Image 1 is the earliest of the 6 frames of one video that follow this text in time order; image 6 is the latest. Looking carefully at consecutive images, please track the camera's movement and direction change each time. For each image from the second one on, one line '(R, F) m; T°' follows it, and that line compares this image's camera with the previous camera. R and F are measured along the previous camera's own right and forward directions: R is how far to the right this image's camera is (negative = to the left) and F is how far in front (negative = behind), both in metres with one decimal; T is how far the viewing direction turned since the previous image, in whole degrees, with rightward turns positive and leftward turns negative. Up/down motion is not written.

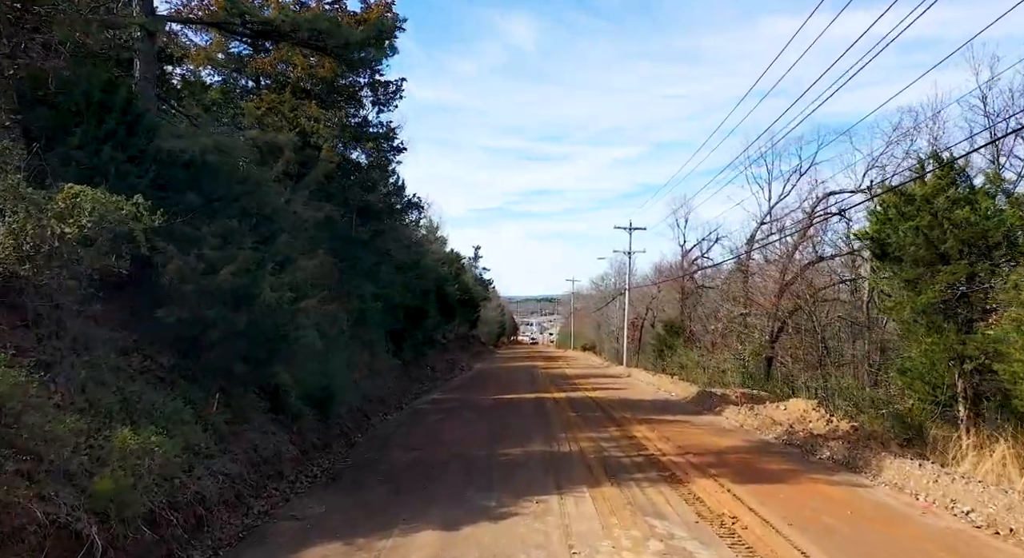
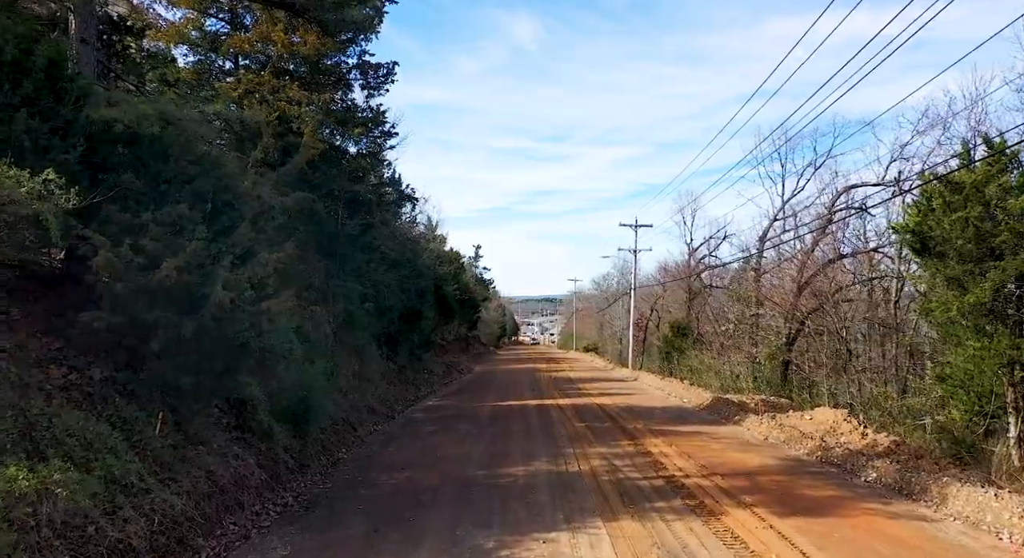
(0.0, +1.7) m; 0°
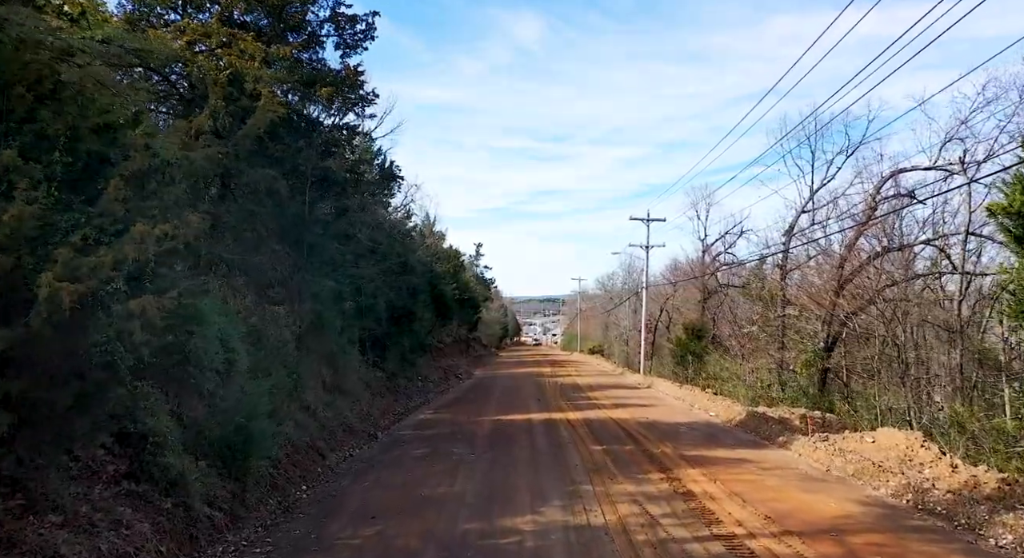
(0.0, +3.1) m; 0°
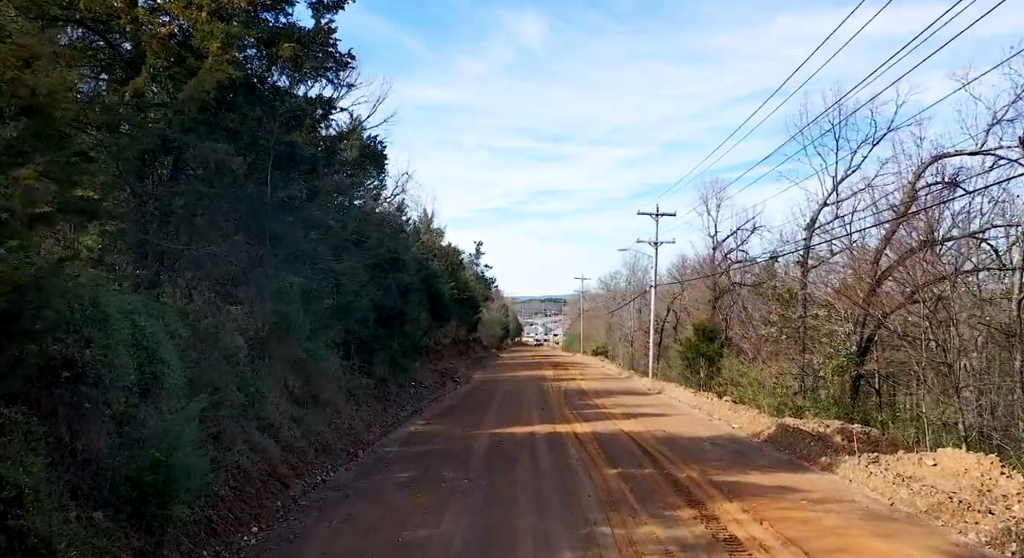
(0.0, +2.3) m; 0°
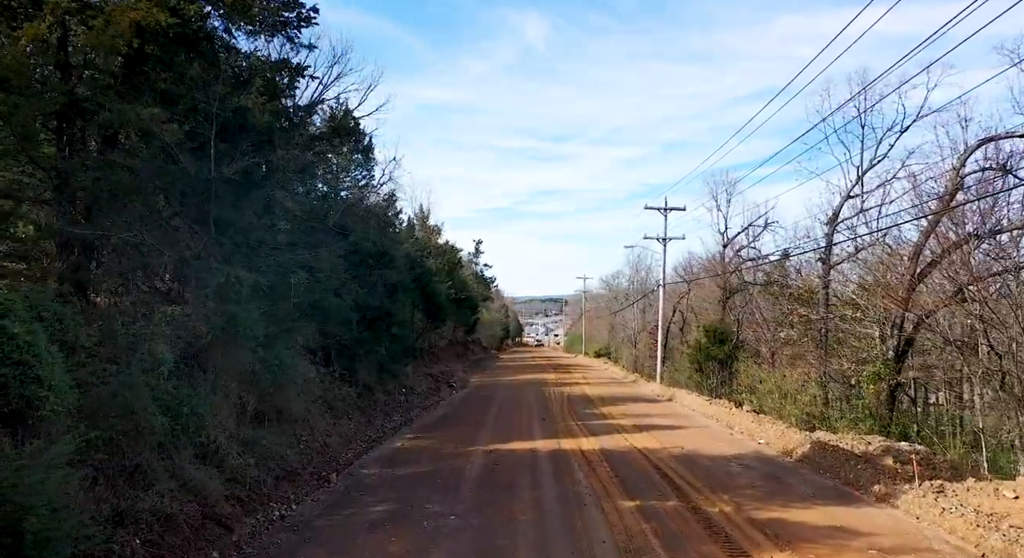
(0.0, +2.2) m; 0°
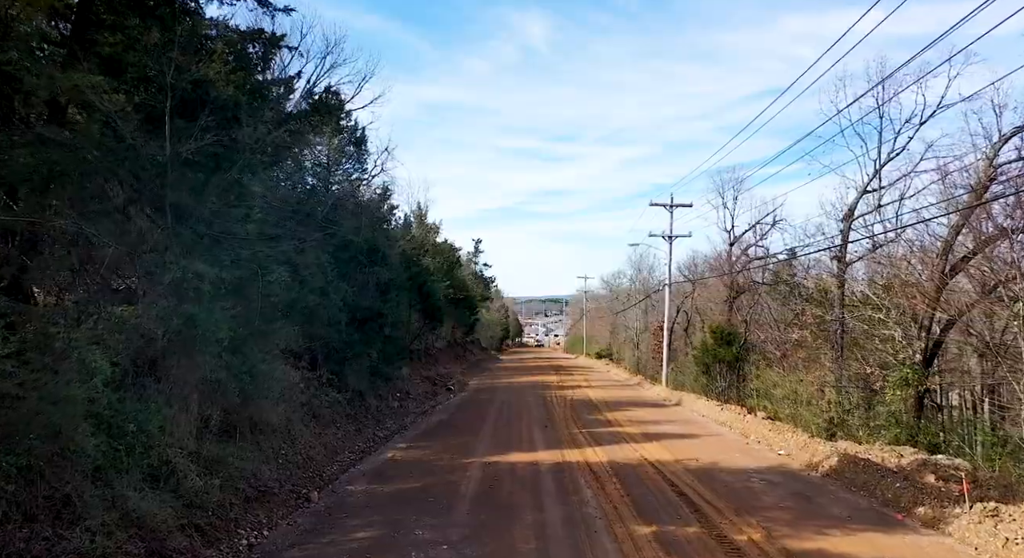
(0.0, +1.3) m; 0°
